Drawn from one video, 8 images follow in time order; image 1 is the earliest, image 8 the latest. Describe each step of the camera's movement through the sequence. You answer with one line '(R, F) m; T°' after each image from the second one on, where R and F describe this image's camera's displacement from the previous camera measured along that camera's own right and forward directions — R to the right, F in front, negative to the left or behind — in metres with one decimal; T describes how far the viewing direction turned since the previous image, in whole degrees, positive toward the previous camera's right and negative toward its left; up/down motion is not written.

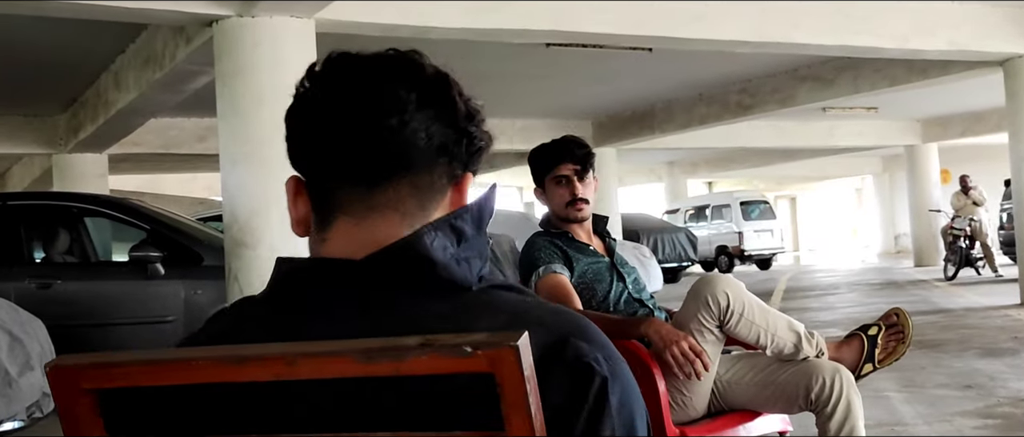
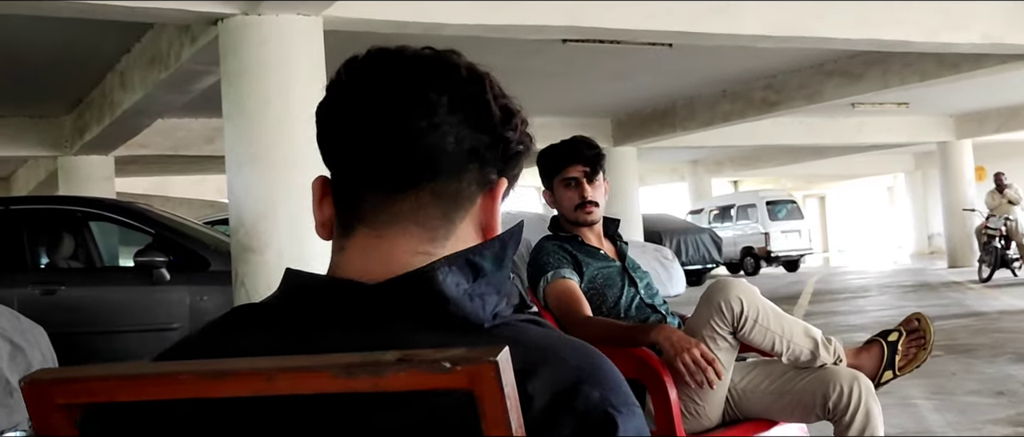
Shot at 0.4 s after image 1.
(+0.1, +0.1) m; -2°
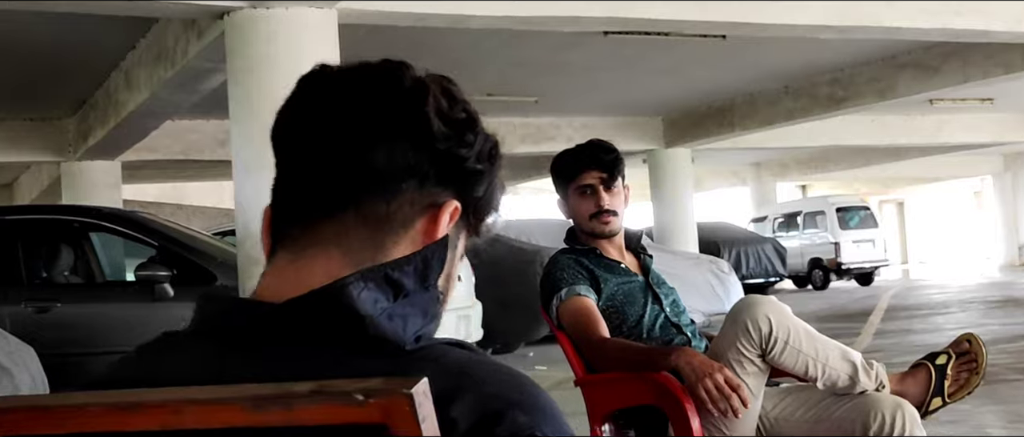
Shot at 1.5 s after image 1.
(+0.3, +0.3) m; -6°
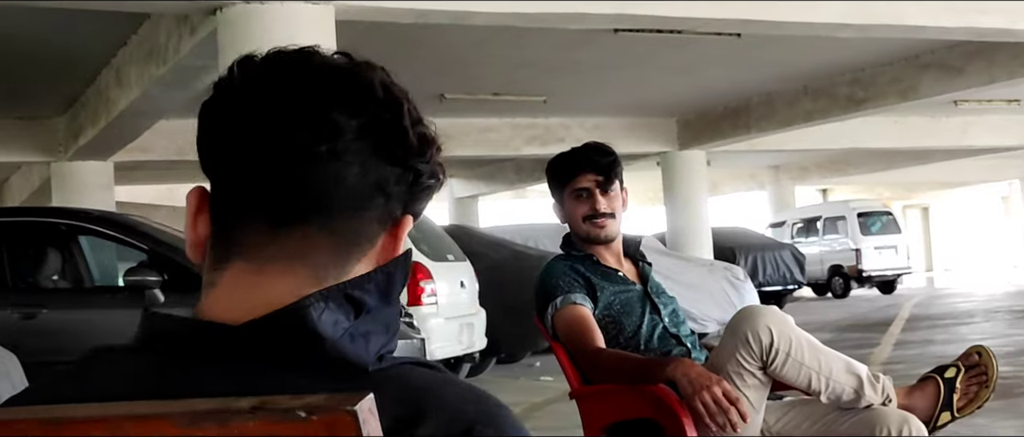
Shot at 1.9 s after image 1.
(+0.1, +0.1) m; -2°
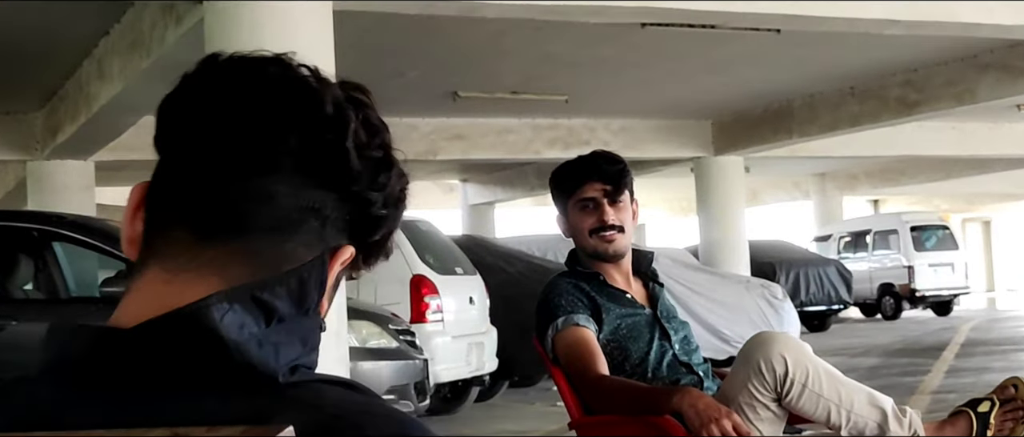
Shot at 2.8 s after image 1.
(+0.1, +0.3) m; -3°
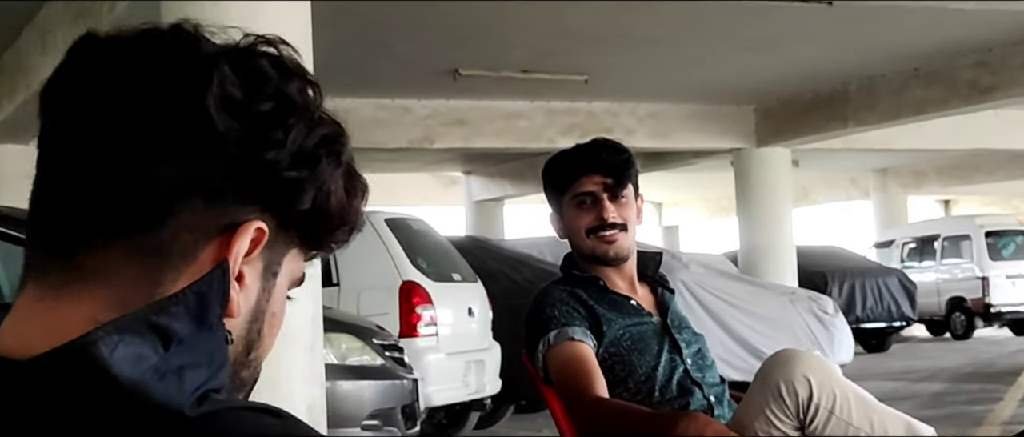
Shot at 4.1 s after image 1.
(+0.1, +0.5) m; -2°
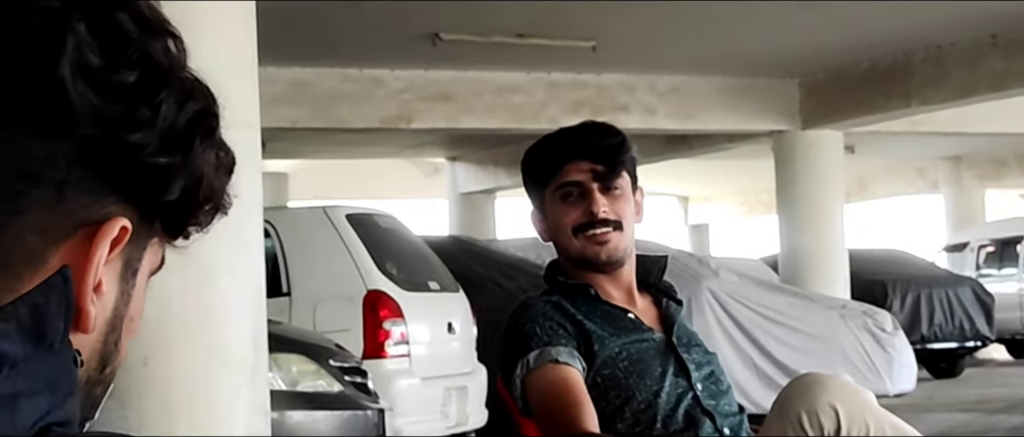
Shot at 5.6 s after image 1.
(+0.1, +0.6) m; -2°
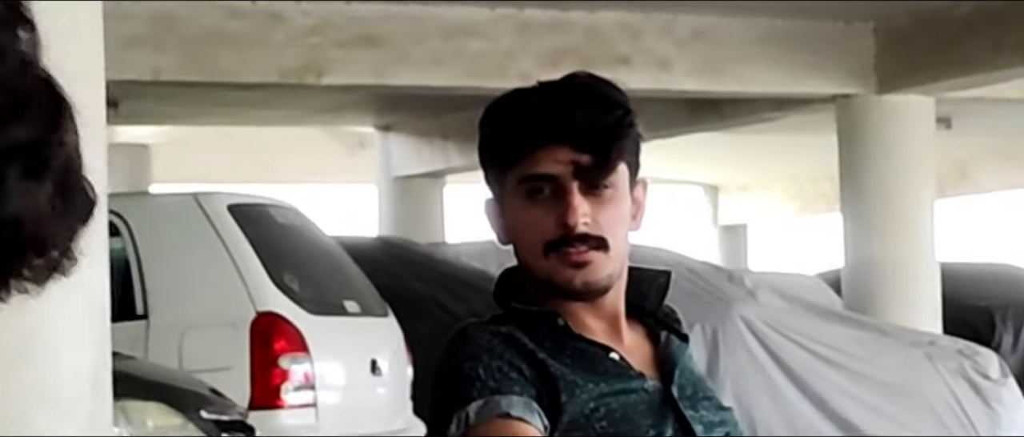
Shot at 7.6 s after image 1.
(+0.2, +0.8) m; -2°
